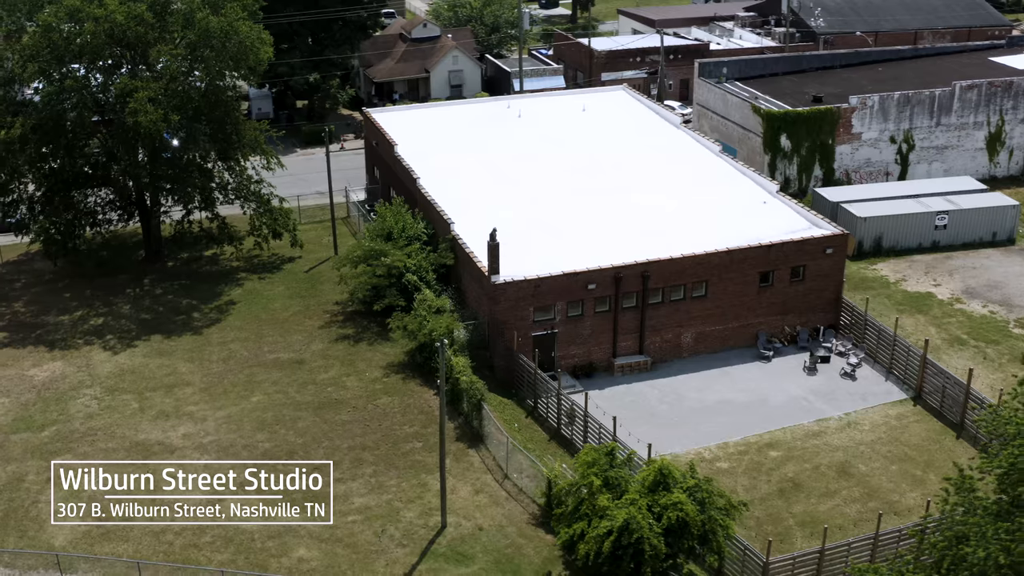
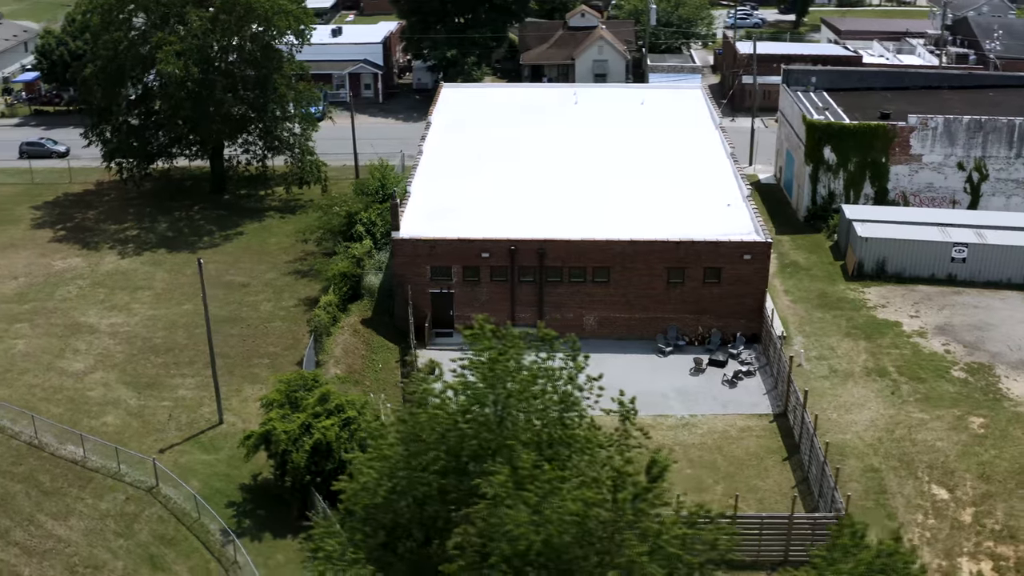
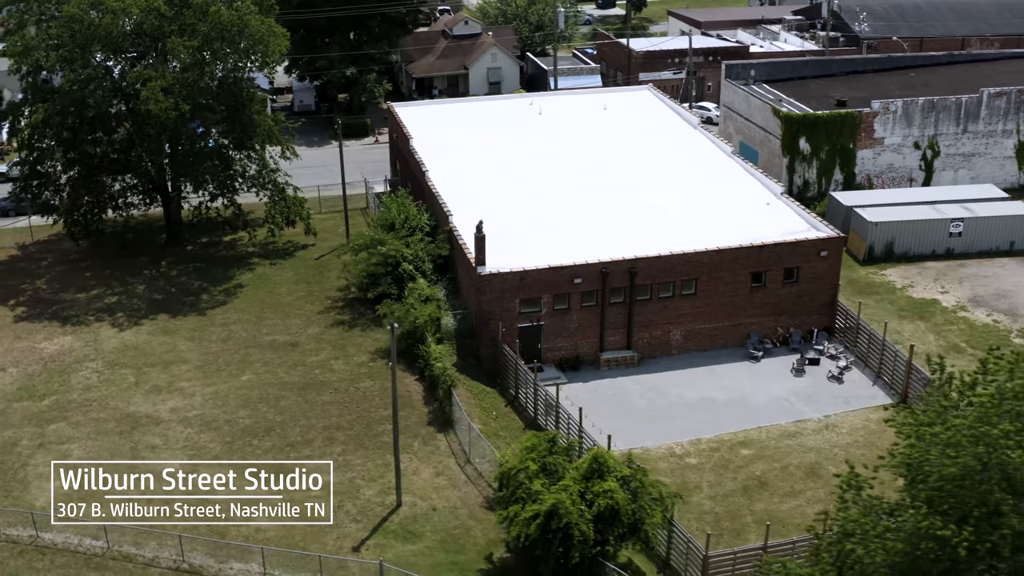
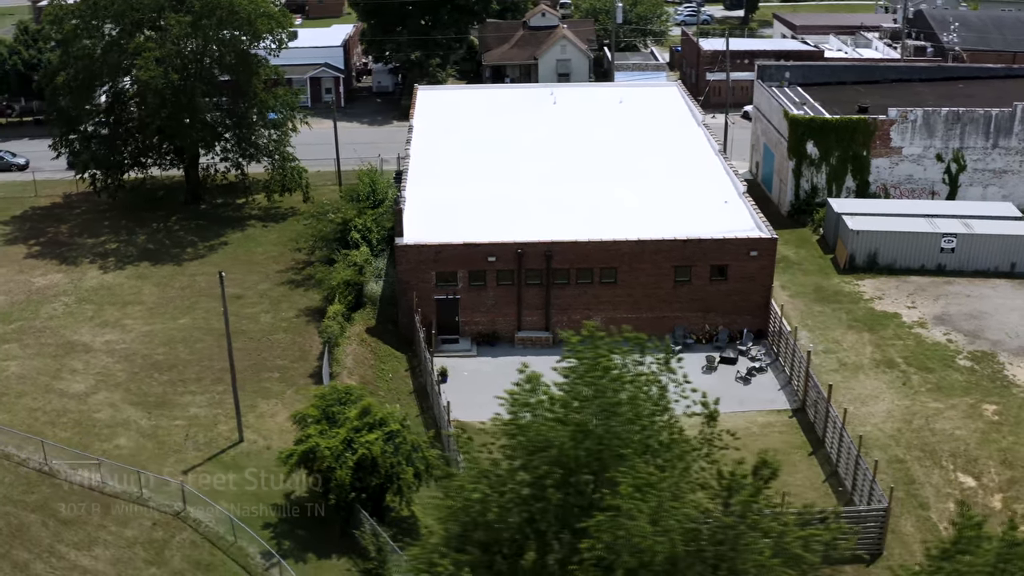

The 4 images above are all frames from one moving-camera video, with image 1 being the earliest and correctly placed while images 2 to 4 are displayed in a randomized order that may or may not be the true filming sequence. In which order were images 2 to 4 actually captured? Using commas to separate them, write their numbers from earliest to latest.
3, 4, 2
